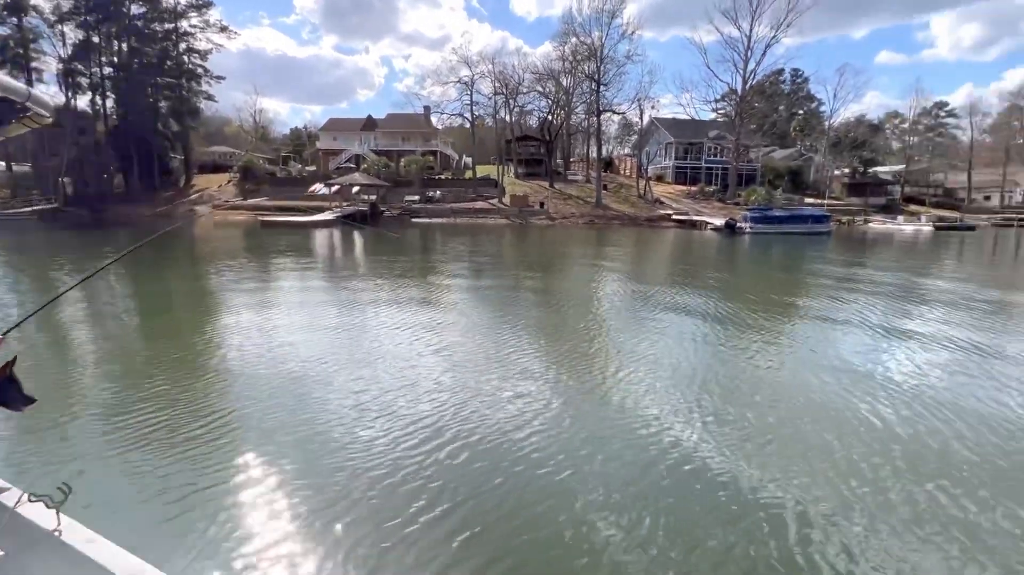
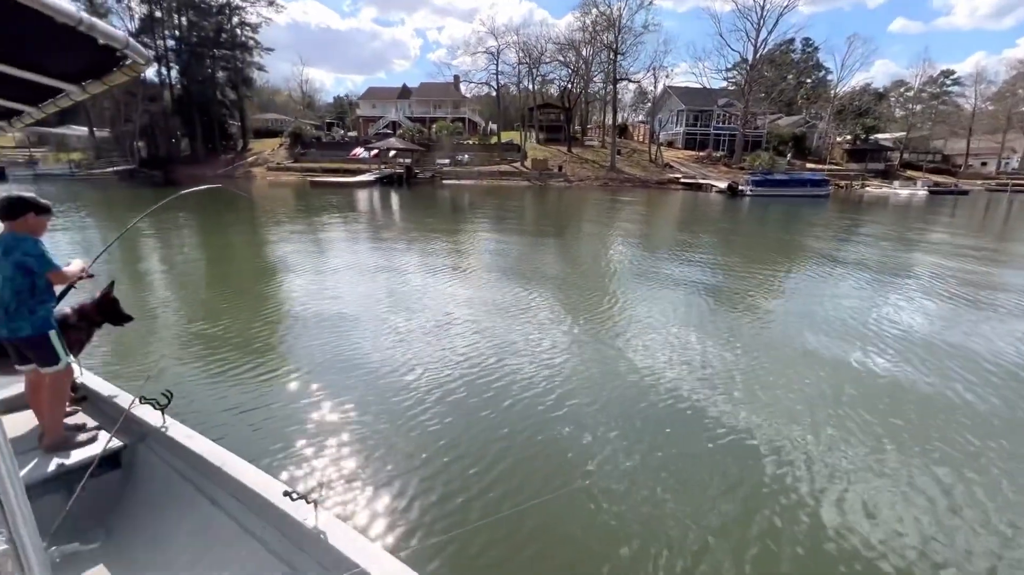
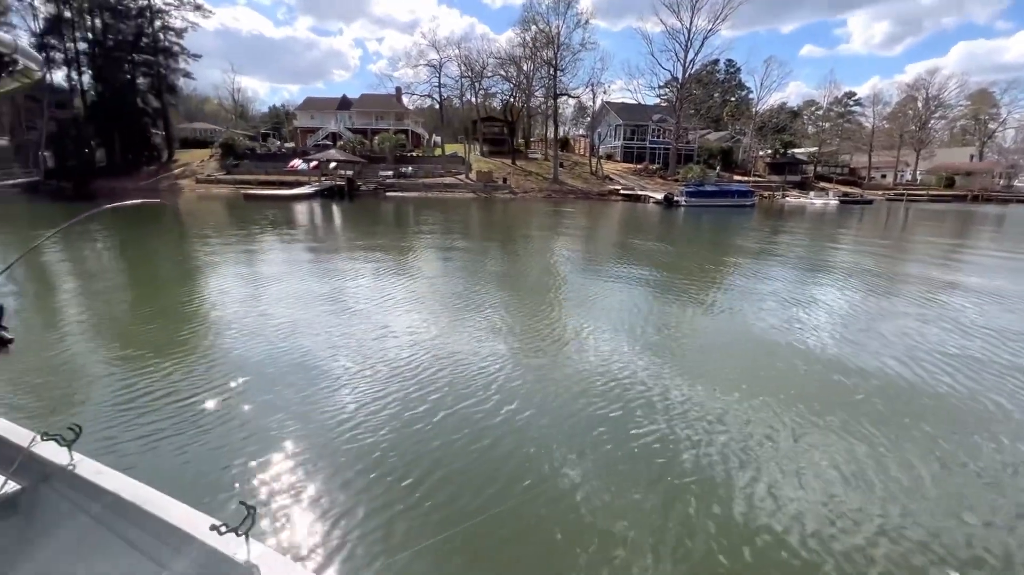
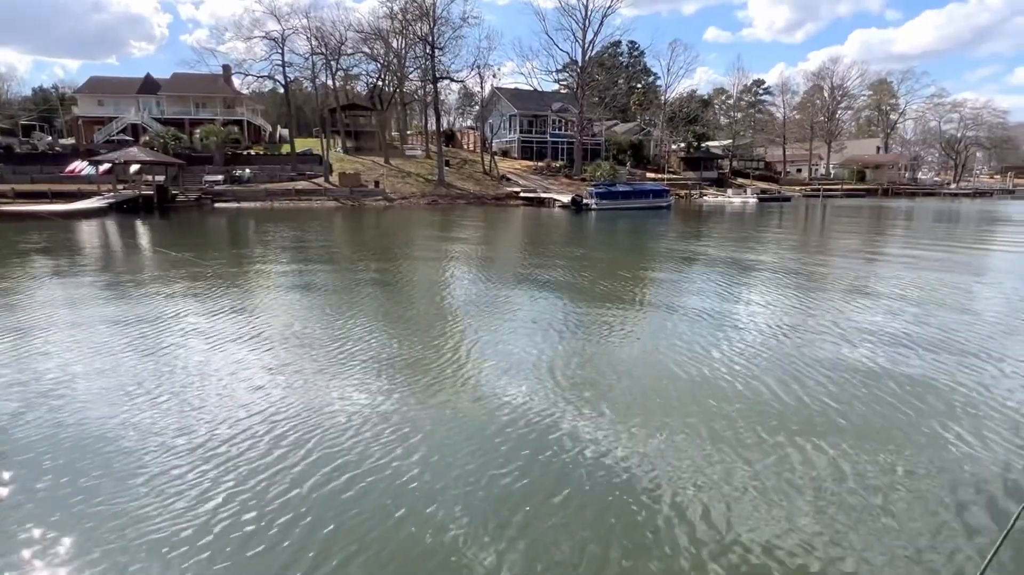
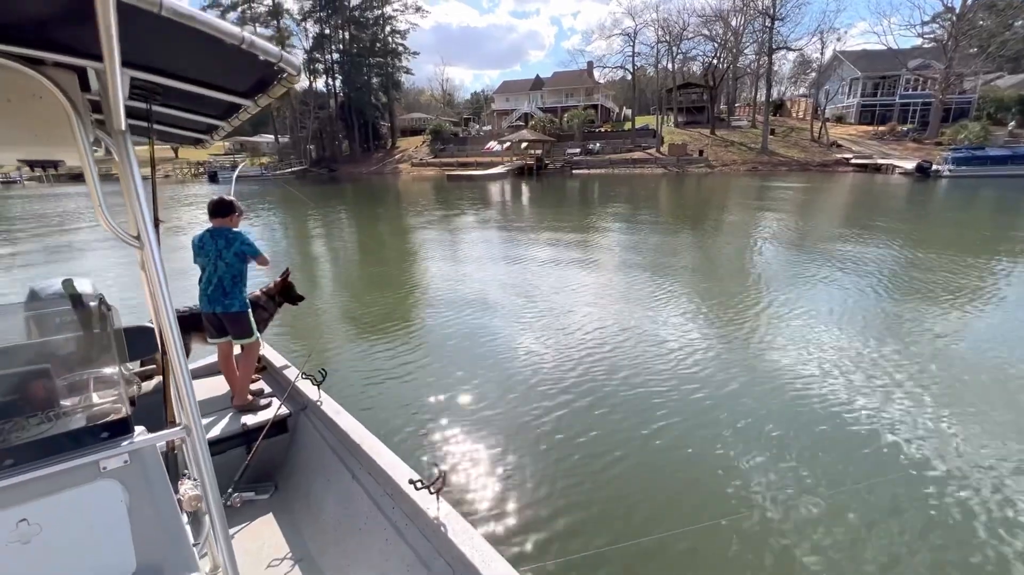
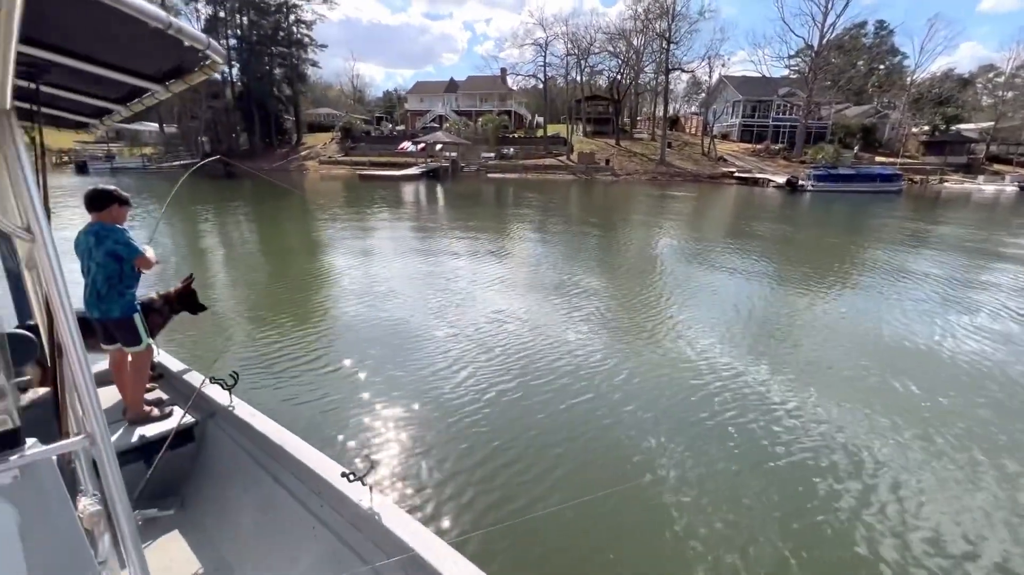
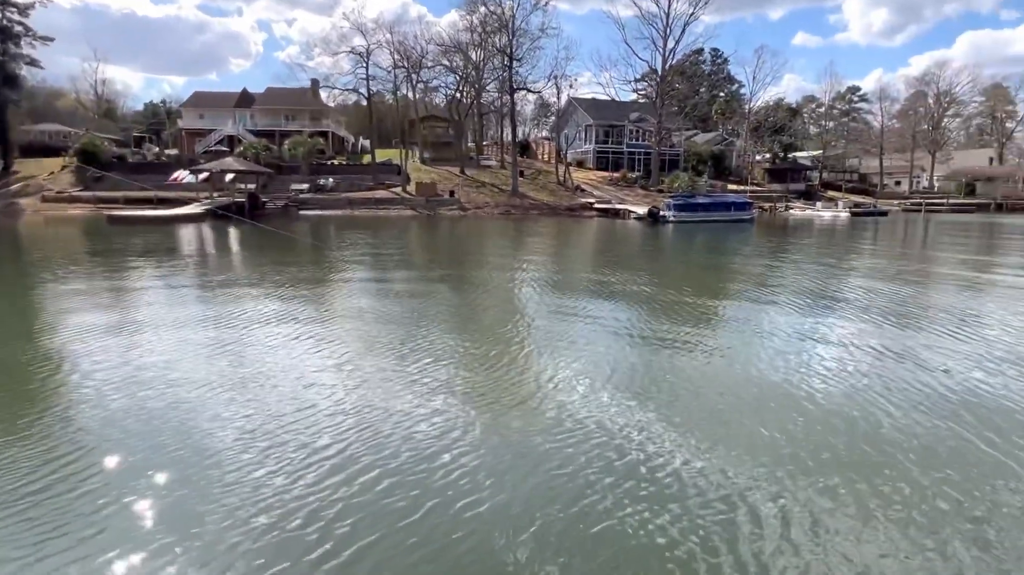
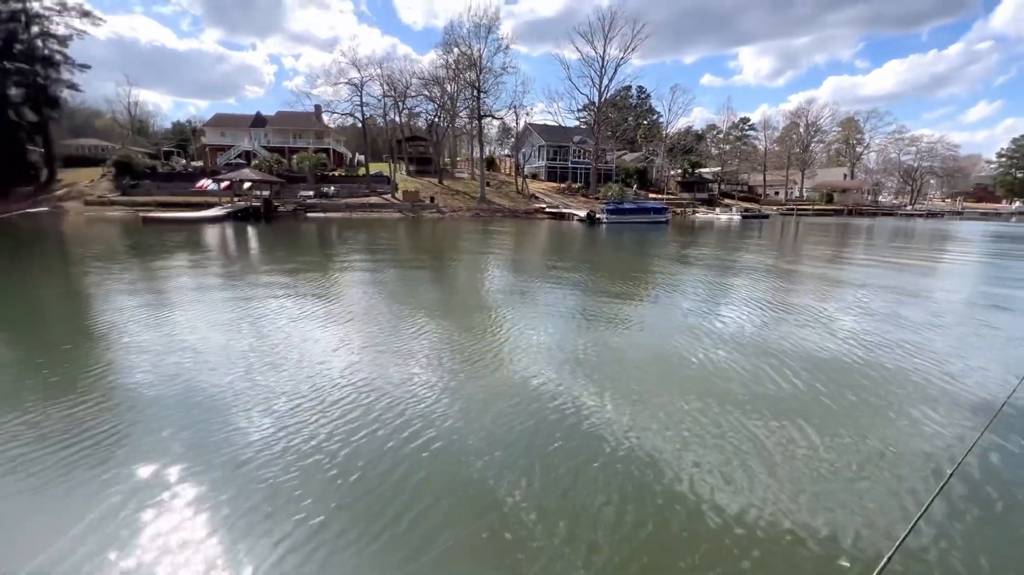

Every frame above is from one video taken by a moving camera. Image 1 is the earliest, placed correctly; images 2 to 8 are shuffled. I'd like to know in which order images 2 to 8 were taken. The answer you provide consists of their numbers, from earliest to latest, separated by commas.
7, 4, 8, 3, 2, 6, 5
